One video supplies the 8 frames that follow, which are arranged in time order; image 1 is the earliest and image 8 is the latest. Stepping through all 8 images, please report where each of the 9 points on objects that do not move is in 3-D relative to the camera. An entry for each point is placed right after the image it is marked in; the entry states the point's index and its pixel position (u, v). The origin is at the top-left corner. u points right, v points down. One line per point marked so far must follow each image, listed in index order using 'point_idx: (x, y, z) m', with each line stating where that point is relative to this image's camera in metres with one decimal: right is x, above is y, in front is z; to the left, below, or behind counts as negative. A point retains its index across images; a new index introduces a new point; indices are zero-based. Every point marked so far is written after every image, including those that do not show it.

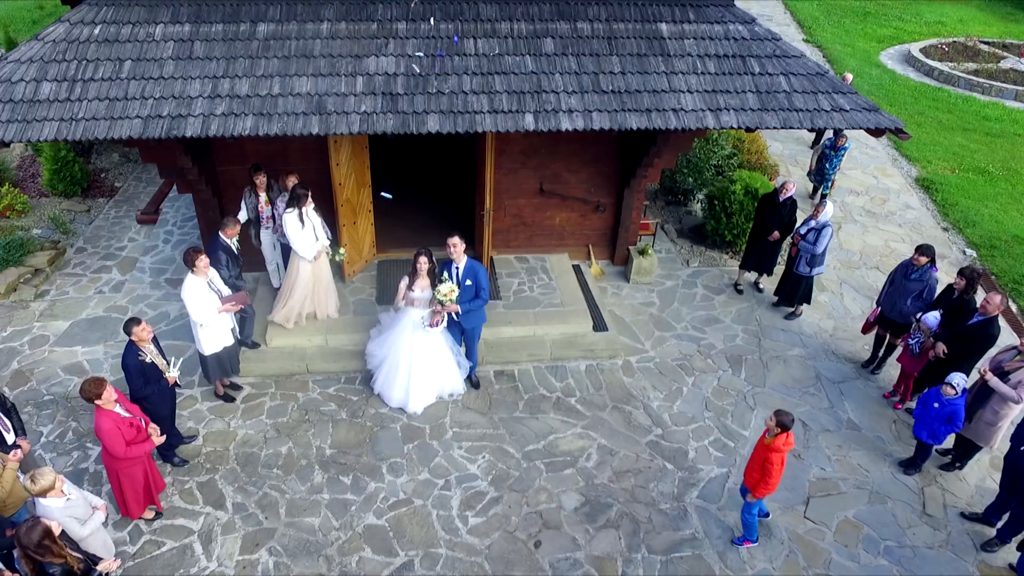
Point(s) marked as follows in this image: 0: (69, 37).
0: (-16.7, +9.5, +6.9) m
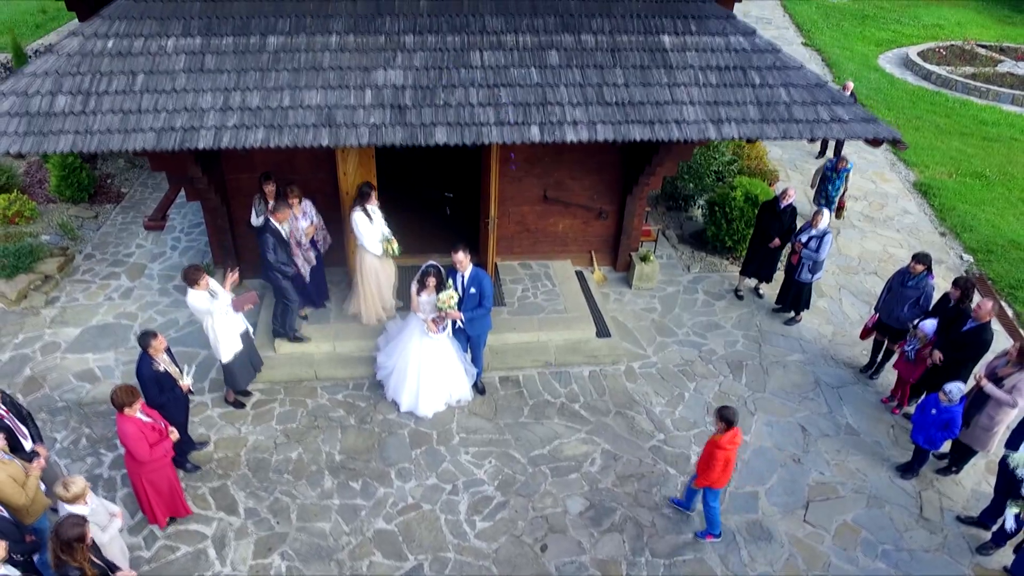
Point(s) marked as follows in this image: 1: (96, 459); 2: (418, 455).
0: (-16.5, +9.2, +7.0) m
1: (-17.0, -7.0, +7.5) m
2: (-3.8, -6.8, +7.4) m
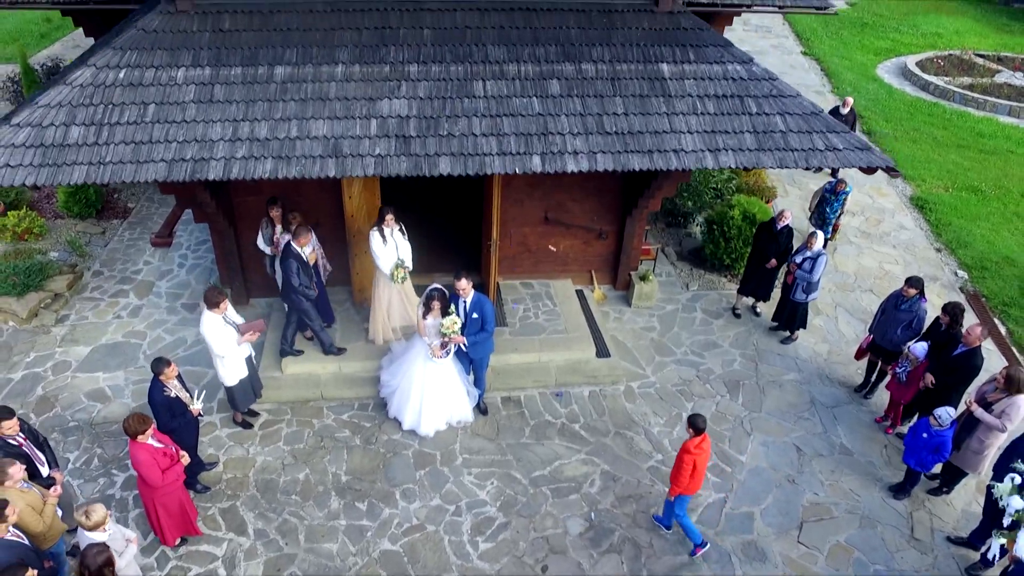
0: (-16.4, +8.1, +7.2) m
1: (-17.0, -8.0, +7.6) m
2: (-3.8, -7.8, +7.6) m
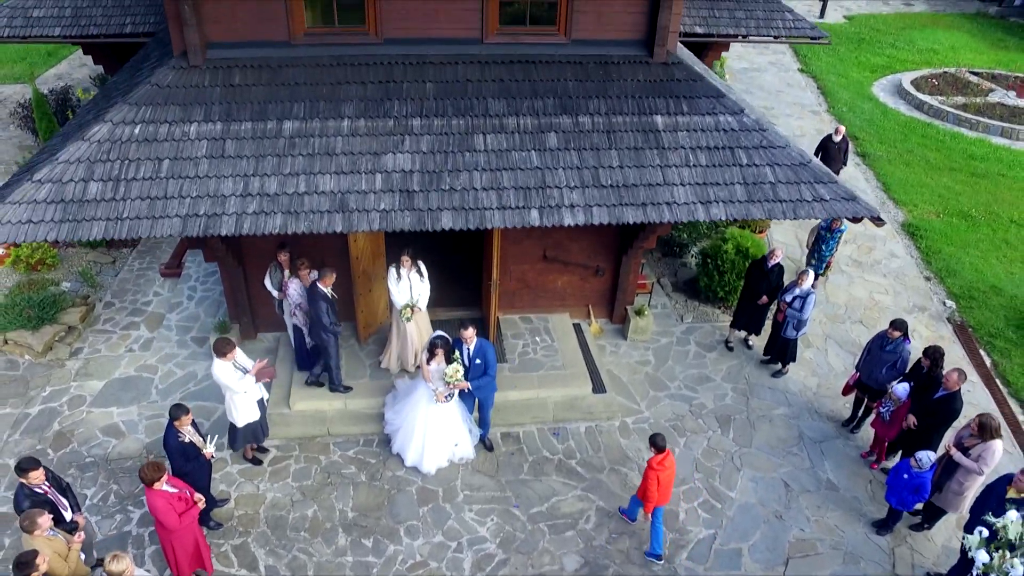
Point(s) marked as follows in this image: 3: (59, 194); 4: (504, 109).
0: (-16.4, +6.2, +7.5) m
1: (-17.0, -9.9, +8.0) m
2: (-3.8, -9.7, +8.0) m
3: (-17.9, +3.7, +7.2) m
4: (-0.4, +7.8, +7.9) m
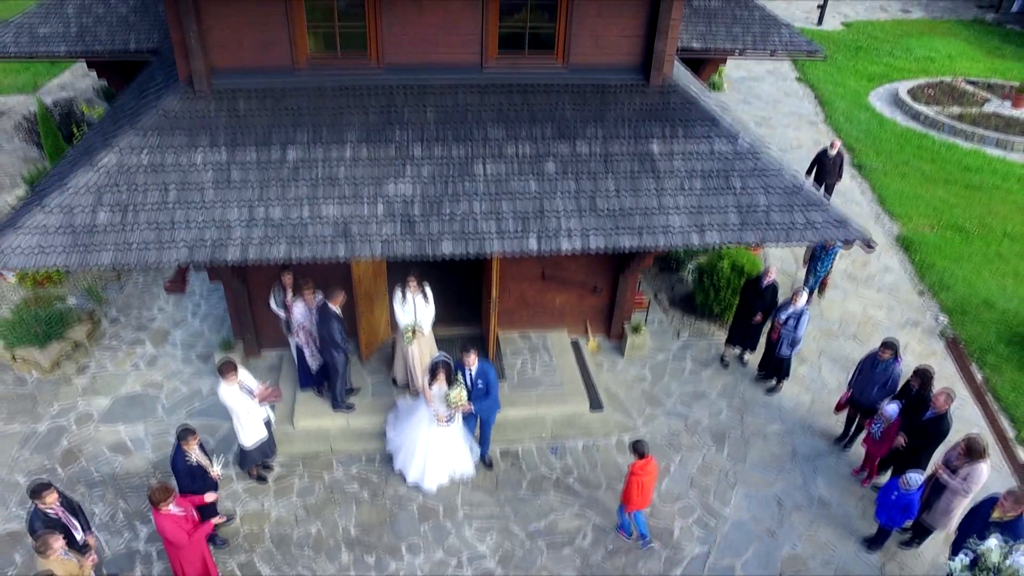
0: (-16.5, +5.2, +7.7) m
1: (-17.0, -10.9, +8.2) m
2: (-3.9, -10.8, +8.2) m
3: (-17.9, +2.7, +7.4) m
4: (-0.4, +6.7, +8.1) m
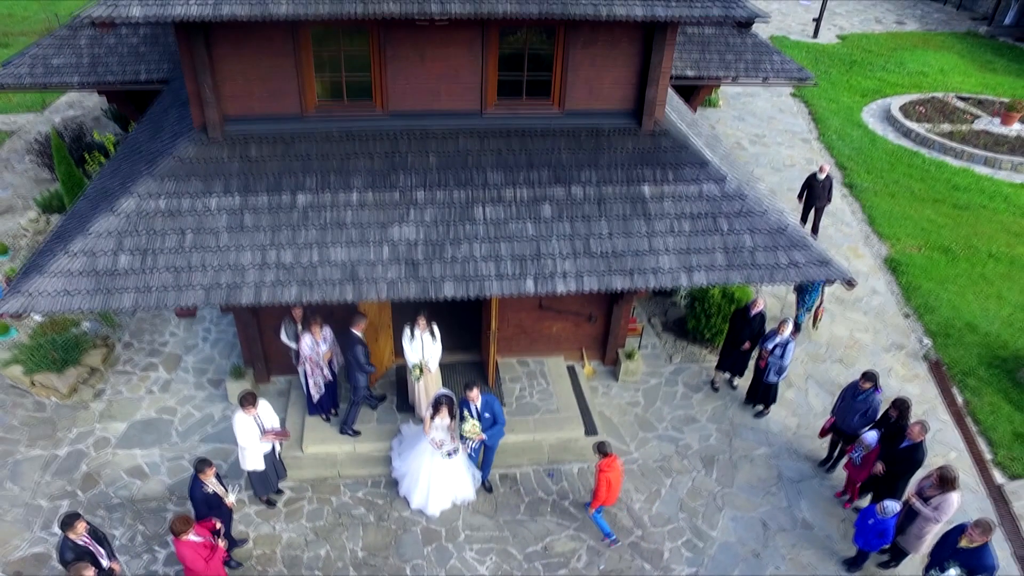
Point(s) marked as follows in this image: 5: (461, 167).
0: (-16.5, +3.5, +8.1) m
1: (-17.1, -12.6, +8.6) m
2: (-3.9, -12.5, +8.6) m
3: (-18.0, +1.0, +7.8) m
4: (-0.5, +5.0, +8.5) m
5: (-2.4, +5.7, +8.5) m
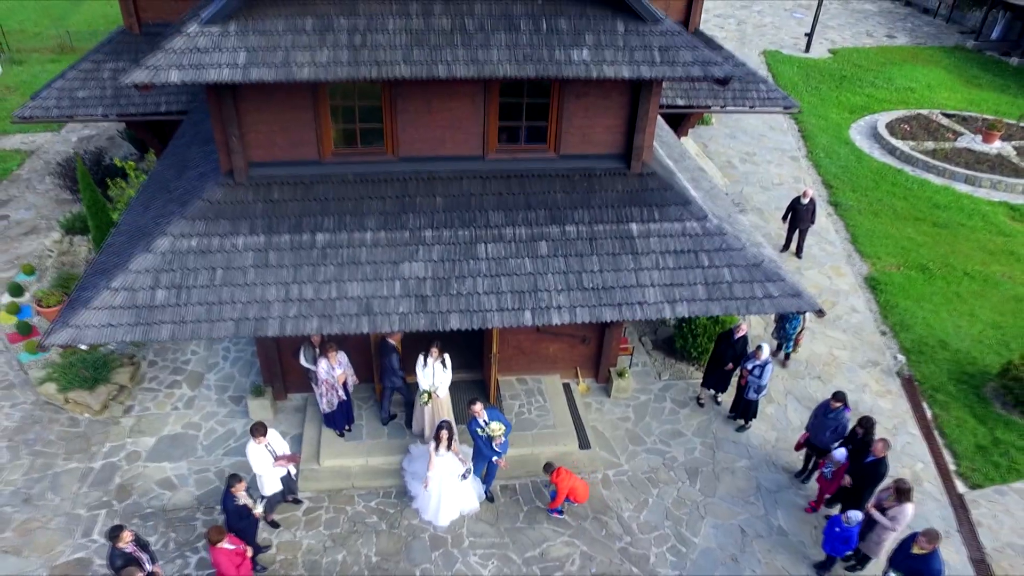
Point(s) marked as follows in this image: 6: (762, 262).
0: (-16.6, +1.9, +8.9) m
1: (-17.1, -14.2, +9.5) m
2: (-3.9, -14.0, +9.5) m
3: (-18.0, -0.6, +8.6) m
4: (-0.5, +3.5, +9.3) m
5: (-2.4, +4.1, +9.3) m
6: (+13.0, +1.4, +9.5) m
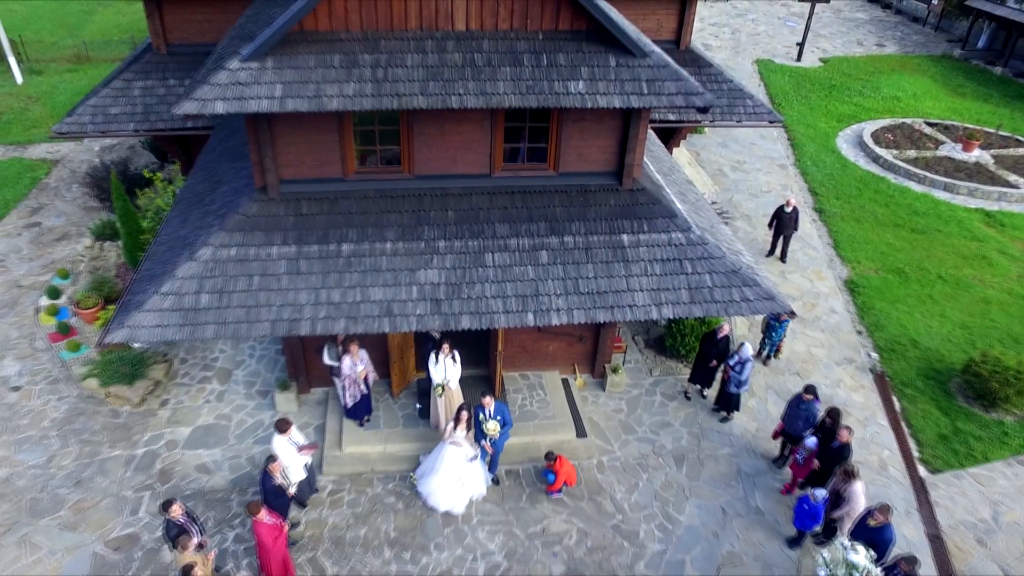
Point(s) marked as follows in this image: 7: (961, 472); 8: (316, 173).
0: (-16.3, +1.7, +10.0) m
1: (-16.9, -14.4, +10.6) m
2: (-3.7, -14.2, +10.6) m
3: (-17.8, -0.8, +9.7) m
4: (-0.3, +3.3, +10.4) m
5: (-2.2, +3.9, +10.4) m
6: (+13.3, +1.1, +10.6) m
7: (+30.0, -12.3, +12.2) m
8: (-11.2, +6.6, +10.5) m
